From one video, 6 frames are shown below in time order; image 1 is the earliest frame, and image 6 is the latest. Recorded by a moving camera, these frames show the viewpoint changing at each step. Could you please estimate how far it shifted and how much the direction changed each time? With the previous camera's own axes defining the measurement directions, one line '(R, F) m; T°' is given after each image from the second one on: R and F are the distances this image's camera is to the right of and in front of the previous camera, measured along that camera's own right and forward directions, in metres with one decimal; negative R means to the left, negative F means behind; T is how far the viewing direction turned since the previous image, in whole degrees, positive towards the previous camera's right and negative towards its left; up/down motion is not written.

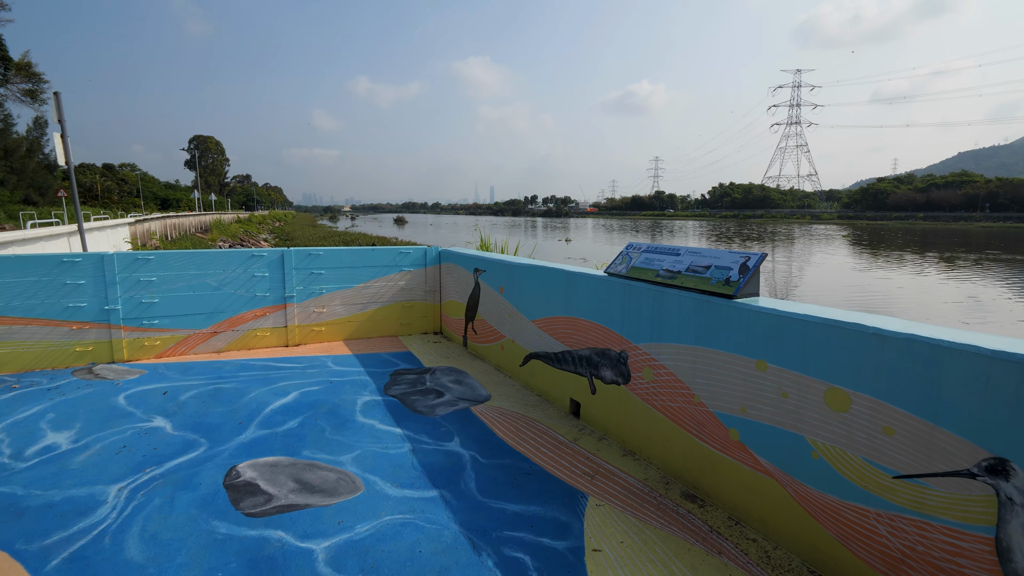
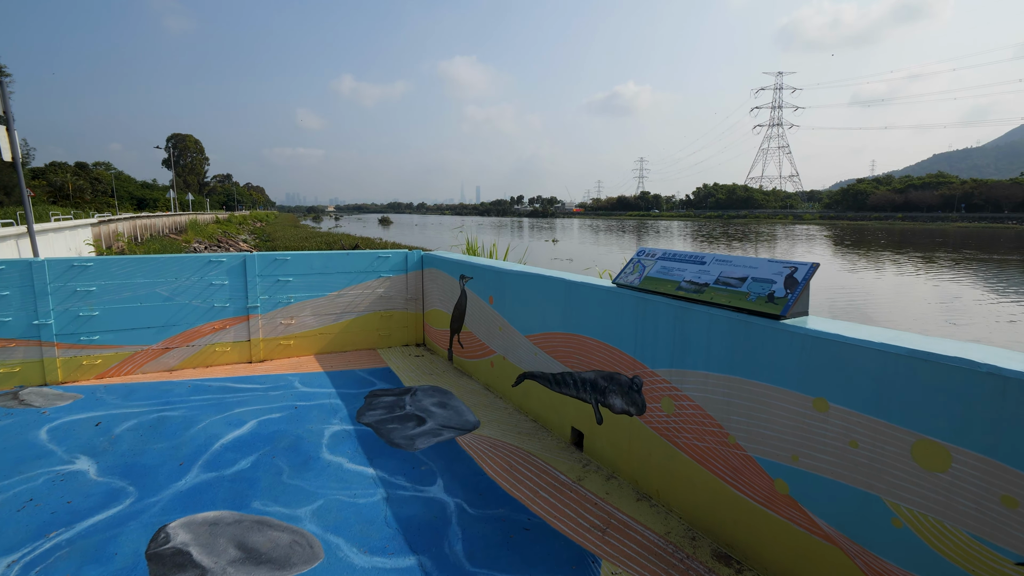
(0.0, +0.6) m; +2°
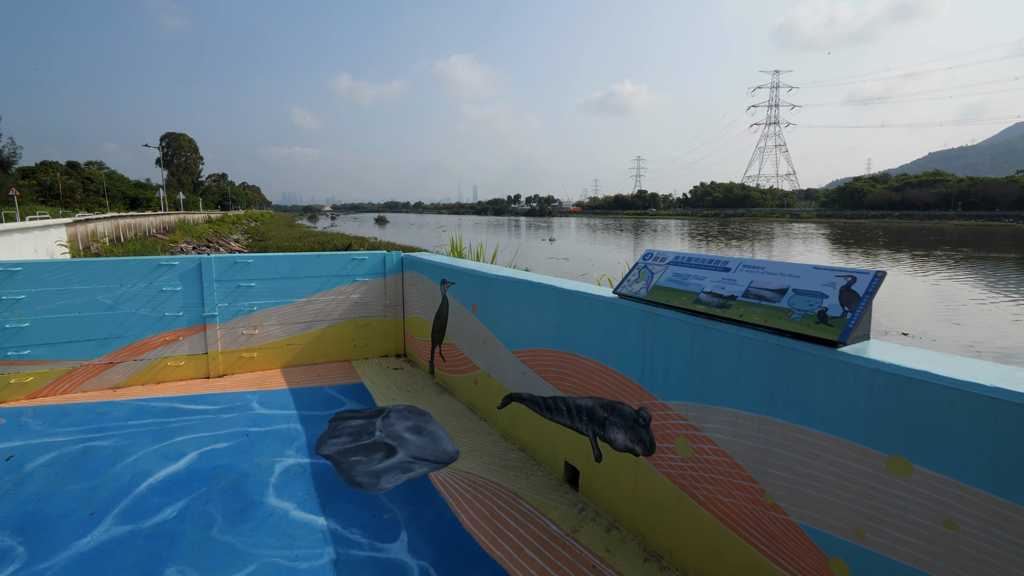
(+0.1, +0.6) m; 0°
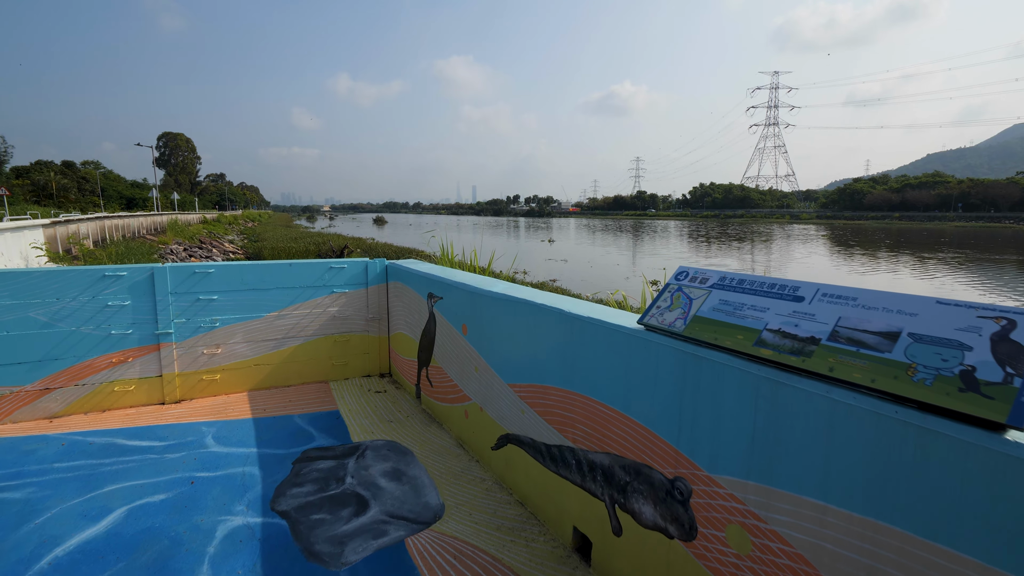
(0.0, +0.6) m; 0°
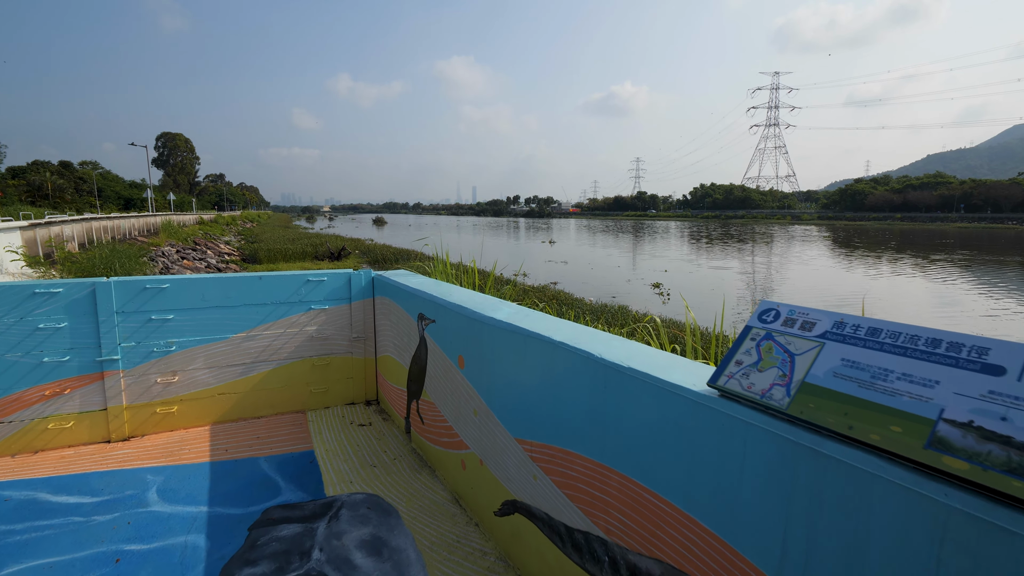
(0.0, +0.7) m; 0°
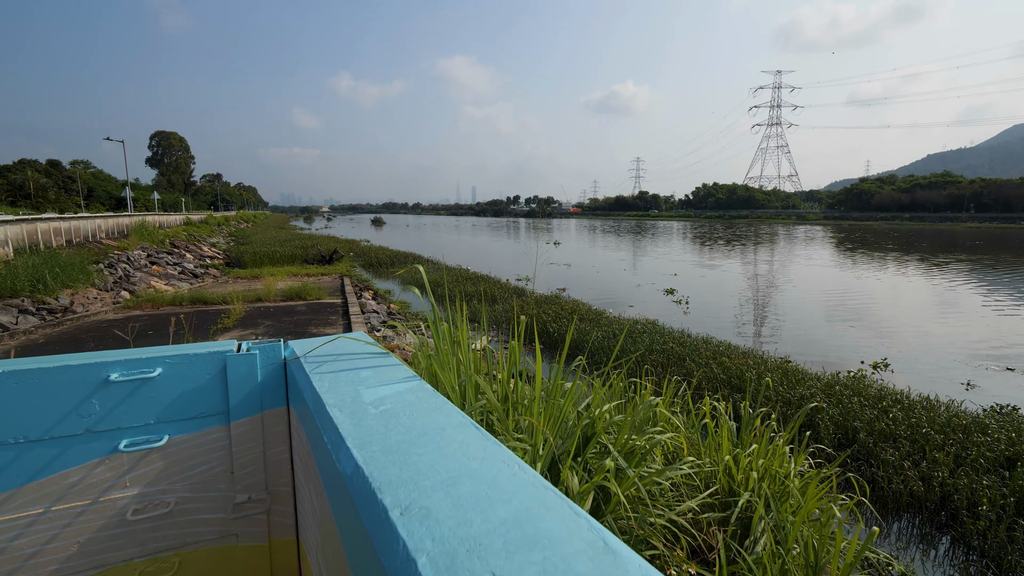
(-0.4, +2.6) m; 0°
